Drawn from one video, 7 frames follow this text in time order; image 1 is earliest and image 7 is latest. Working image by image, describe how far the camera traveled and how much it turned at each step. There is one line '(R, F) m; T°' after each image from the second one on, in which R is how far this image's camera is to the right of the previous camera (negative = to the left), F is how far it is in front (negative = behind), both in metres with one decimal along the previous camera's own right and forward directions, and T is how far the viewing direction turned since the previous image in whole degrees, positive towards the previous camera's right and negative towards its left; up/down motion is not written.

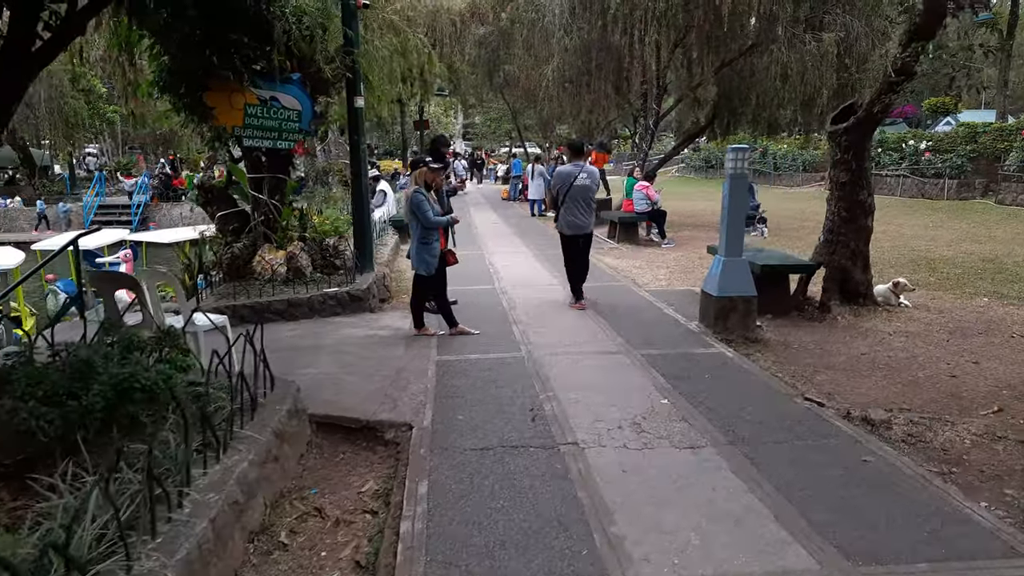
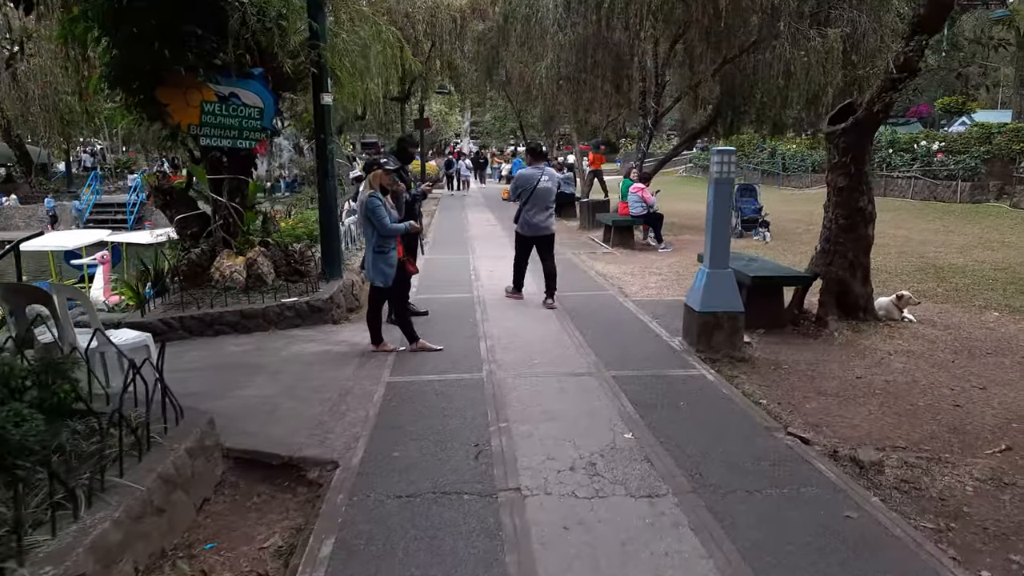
(+0.4, +0.5) m; -1°
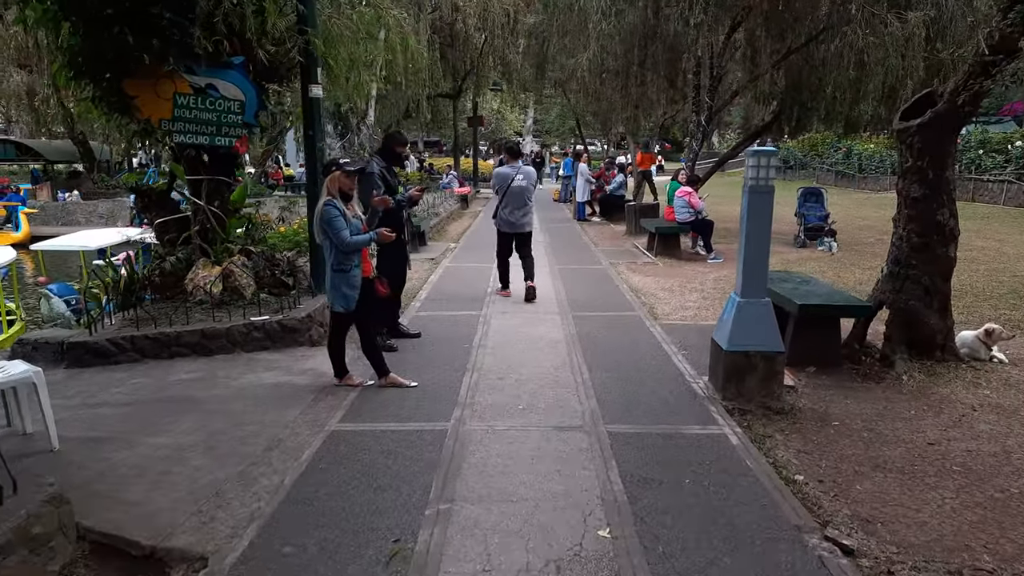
(+0.5, +1.0) m; -5°
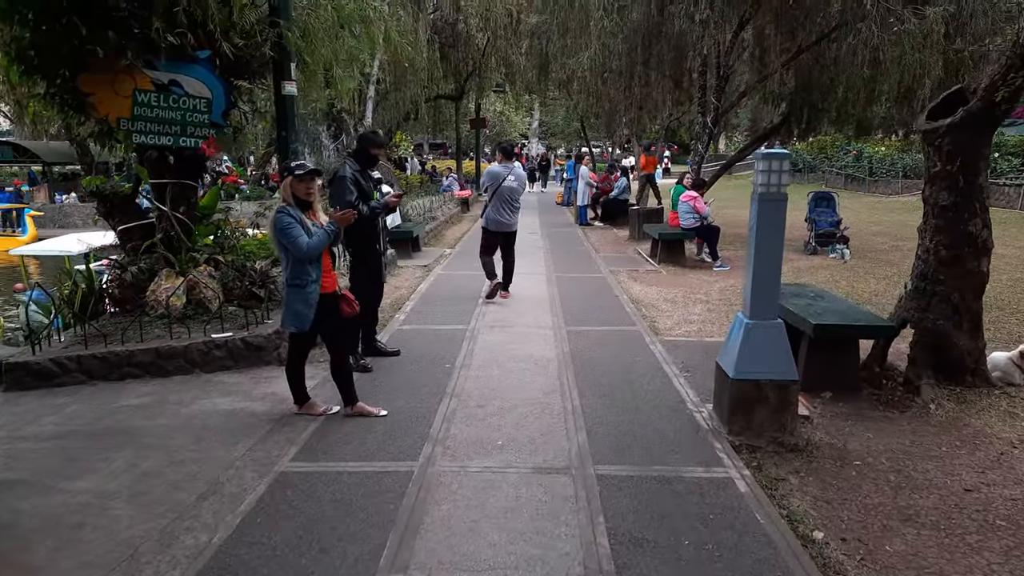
(+0.2, +0.5) m; -1°
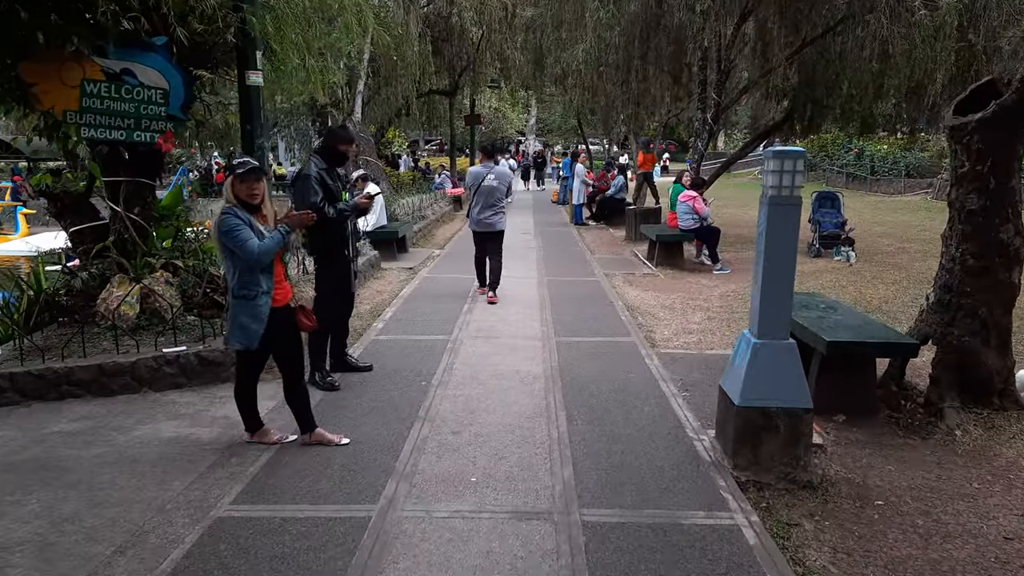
(+0.1, +0.5) m; 0°
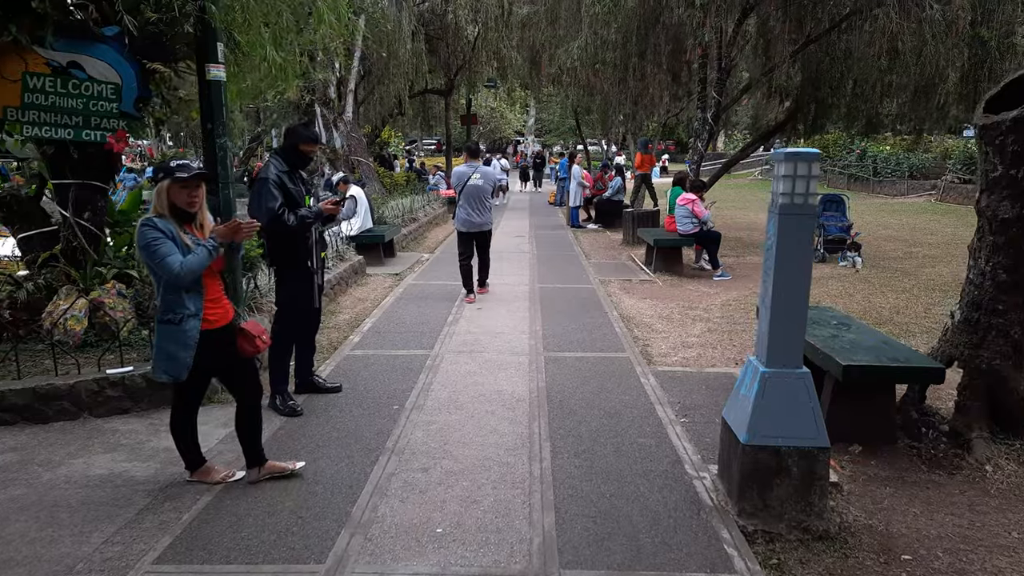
(+0.1, +0.5) m; 0°
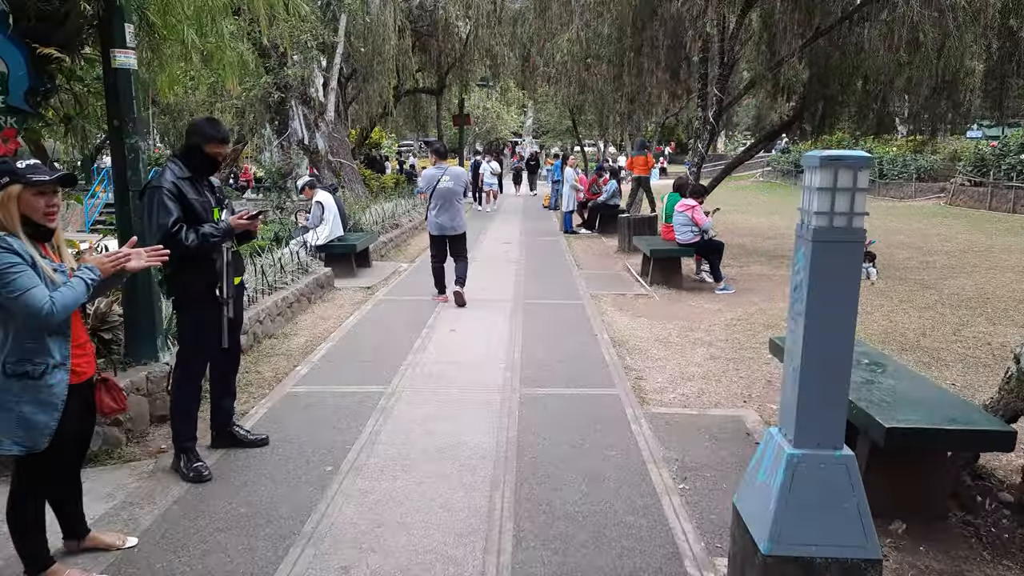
(+0.2, +0.9) m; 0°
